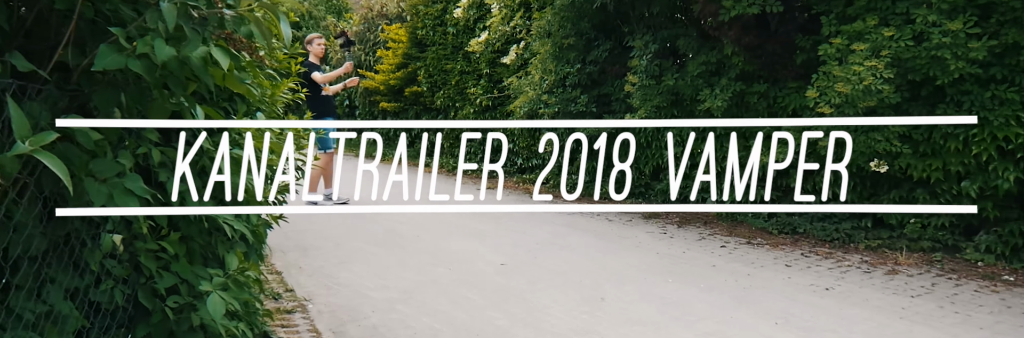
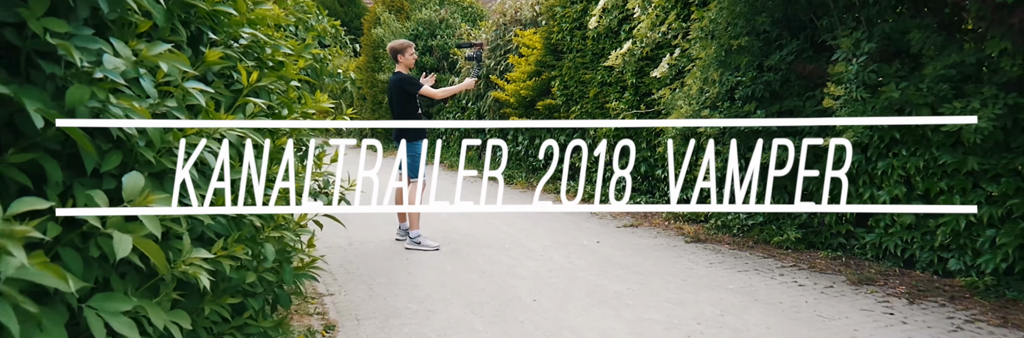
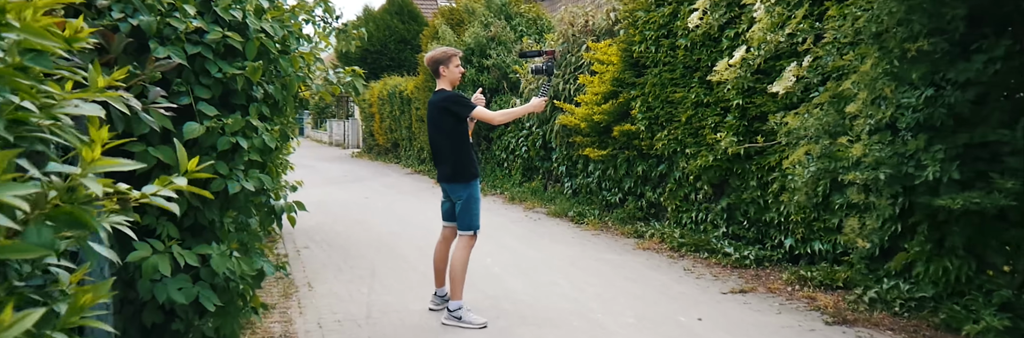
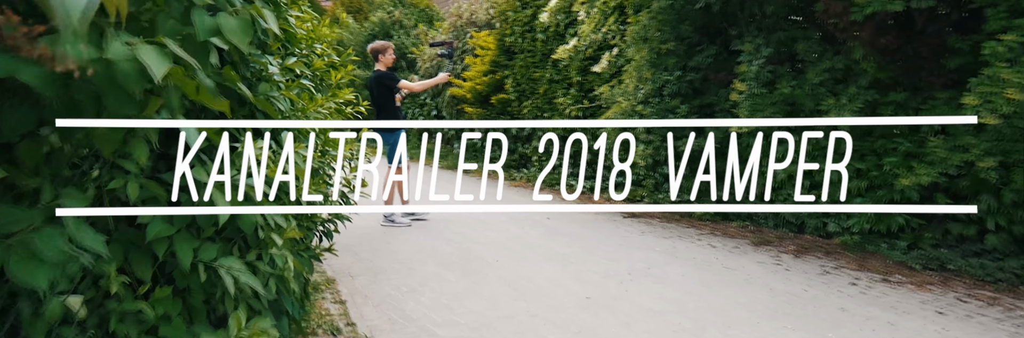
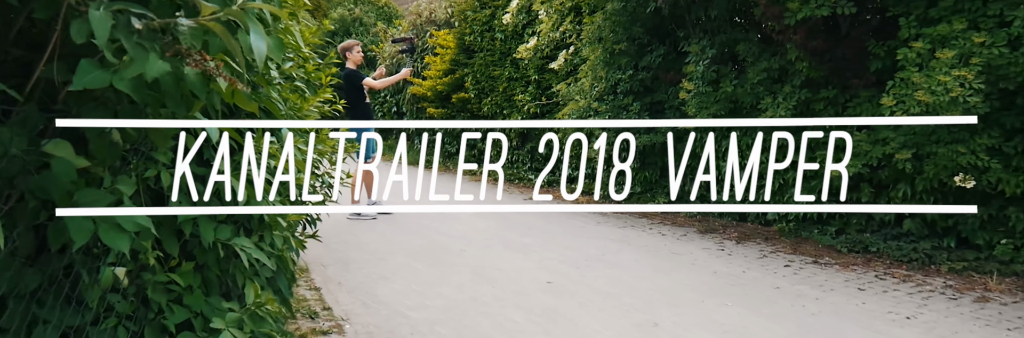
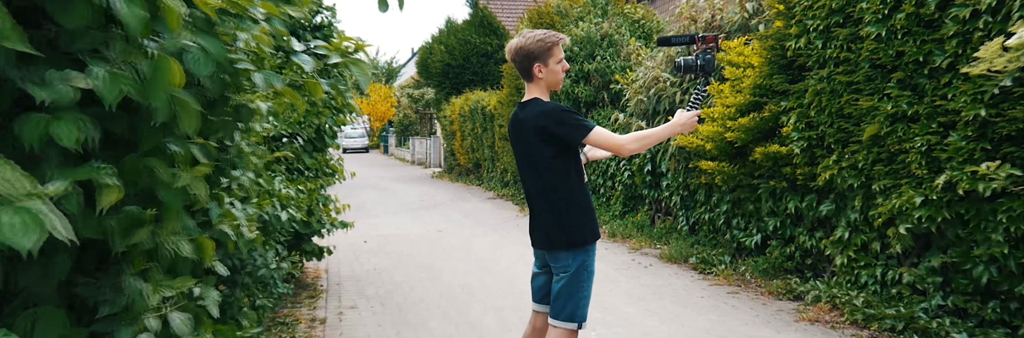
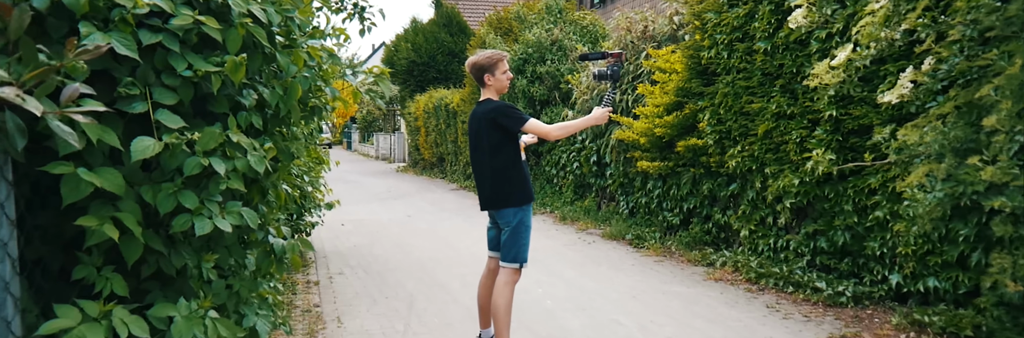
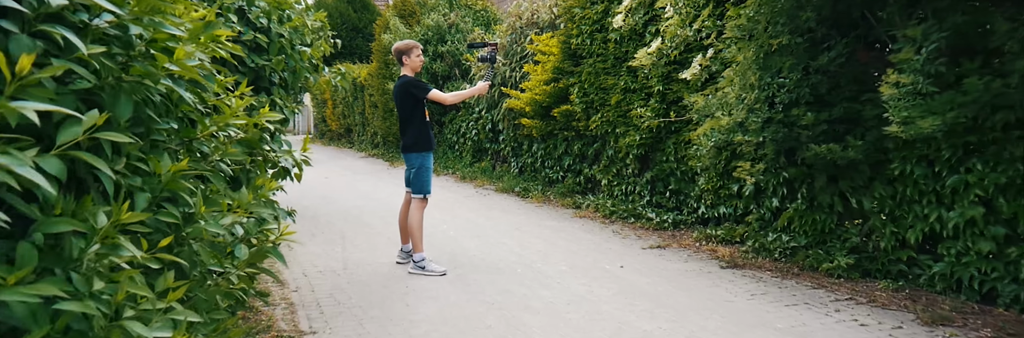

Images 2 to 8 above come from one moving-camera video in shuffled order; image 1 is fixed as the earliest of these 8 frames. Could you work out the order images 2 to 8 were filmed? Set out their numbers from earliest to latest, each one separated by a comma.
5, 4, 2, 8, 3, 7, 6
